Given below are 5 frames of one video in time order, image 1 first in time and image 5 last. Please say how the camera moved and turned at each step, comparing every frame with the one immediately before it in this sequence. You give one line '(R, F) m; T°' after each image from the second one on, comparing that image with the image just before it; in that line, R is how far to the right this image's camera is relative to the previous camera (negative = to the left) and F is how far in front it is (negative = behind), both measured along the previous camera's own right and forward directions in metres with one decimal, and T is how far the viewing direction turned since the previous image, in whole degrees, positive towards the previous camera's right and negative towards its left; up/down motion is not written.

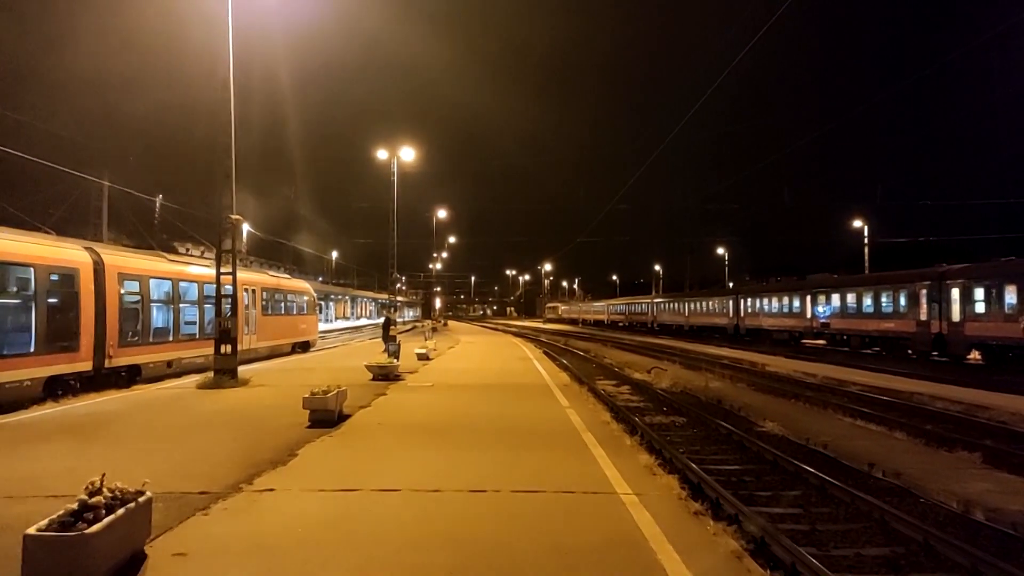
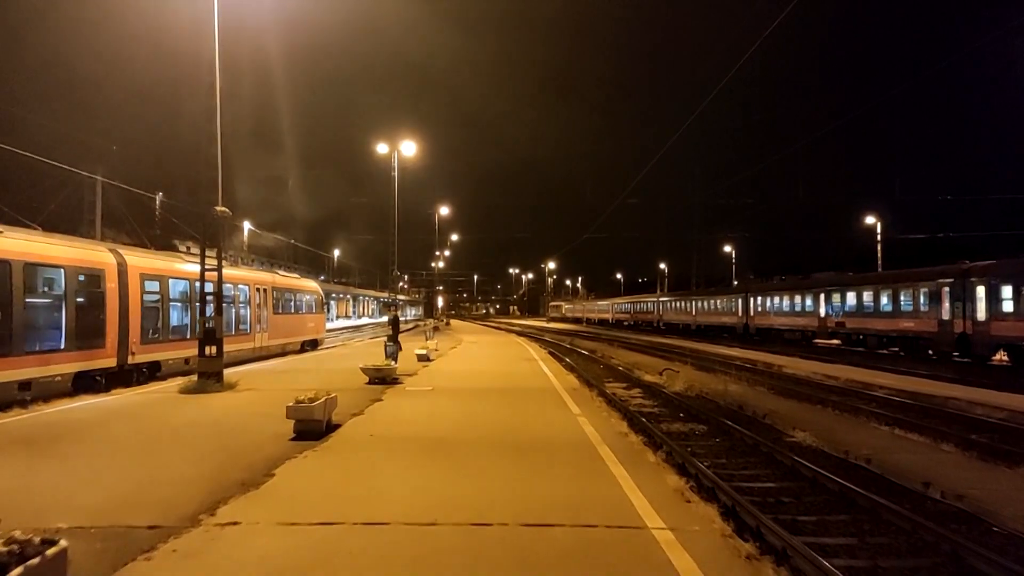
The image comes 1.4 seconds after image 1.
(-0.1, +1.3) m; 0°
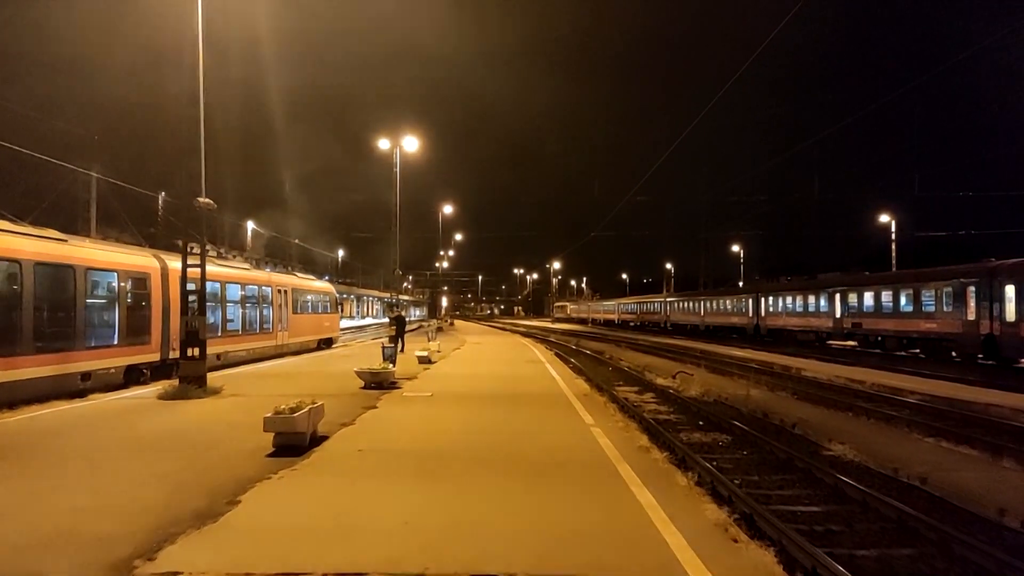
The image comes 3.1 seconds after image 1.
(0.0, +1.3) m; 0°
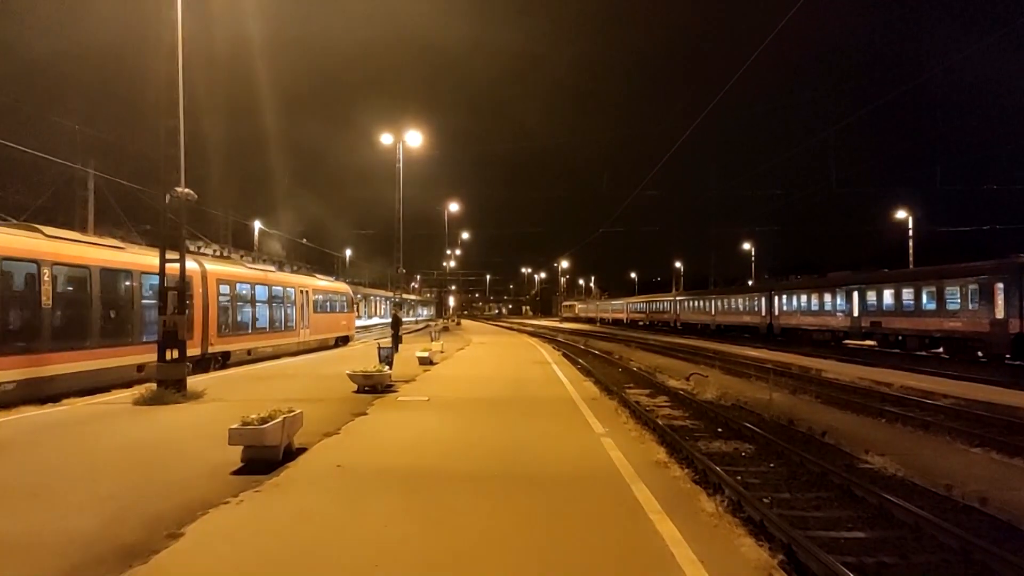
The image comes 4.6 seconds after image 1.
(+0.1, +1.2) m; -1°
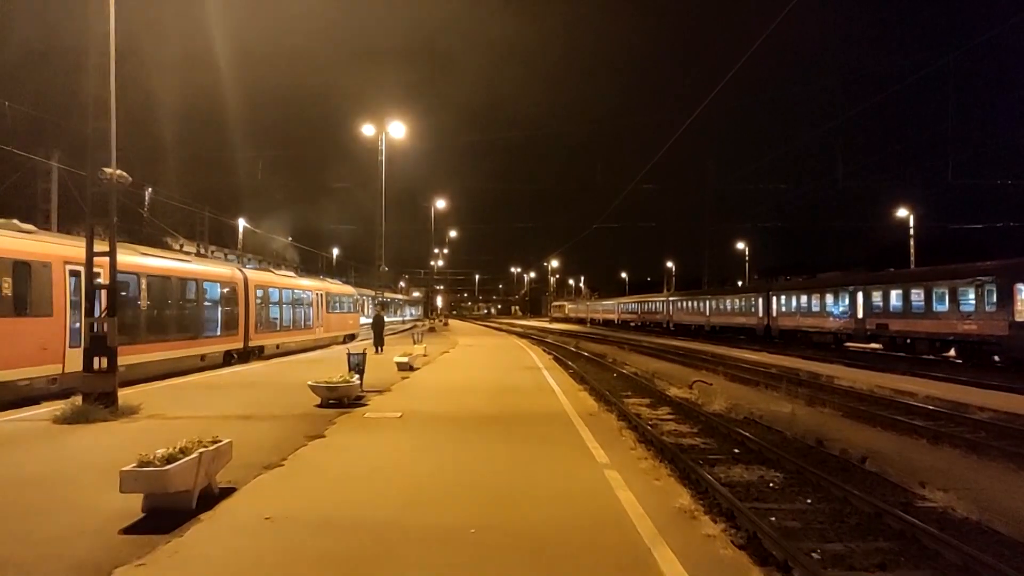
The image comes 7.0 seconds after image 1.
(+0.1, +2.1) m; +1°
